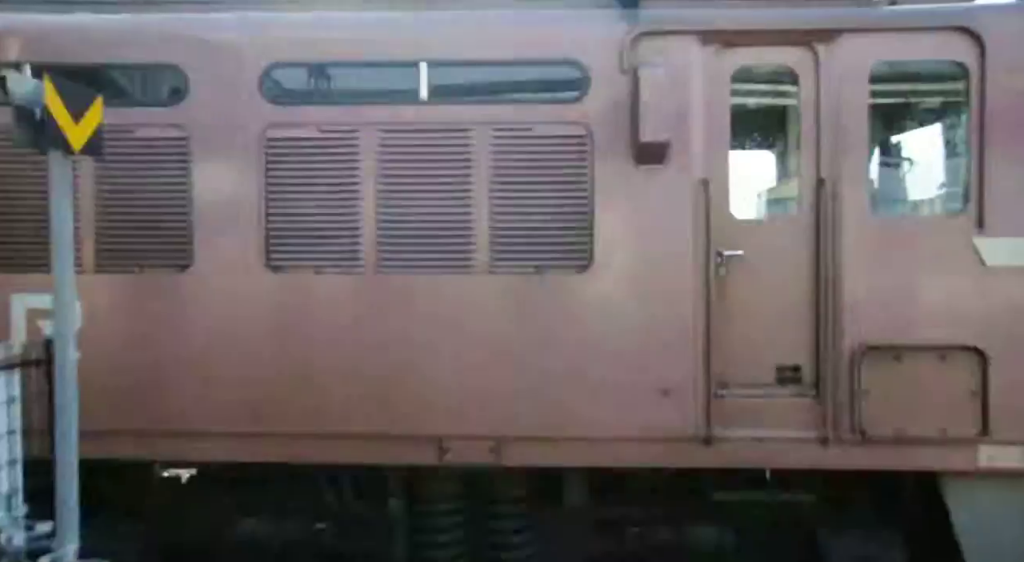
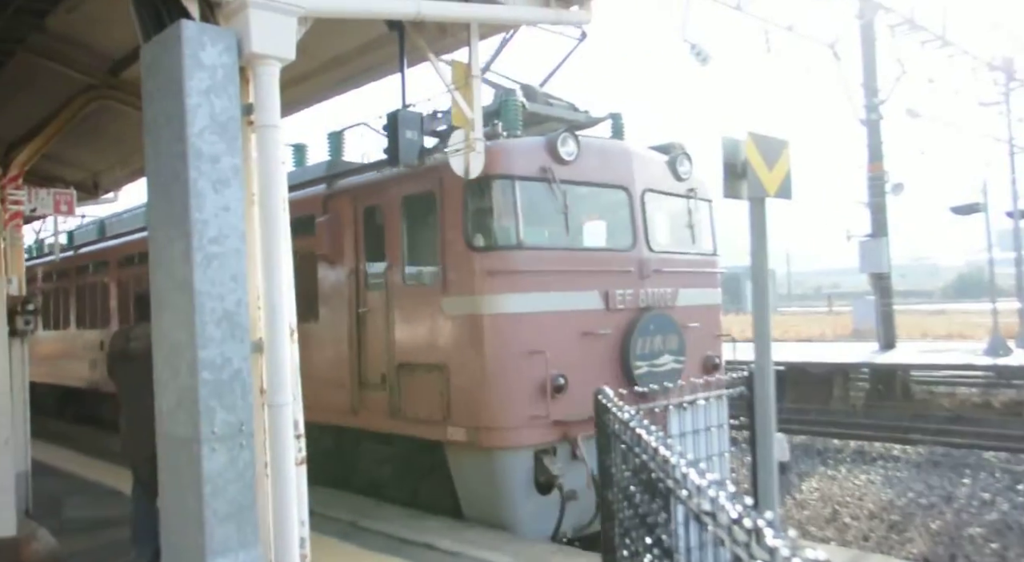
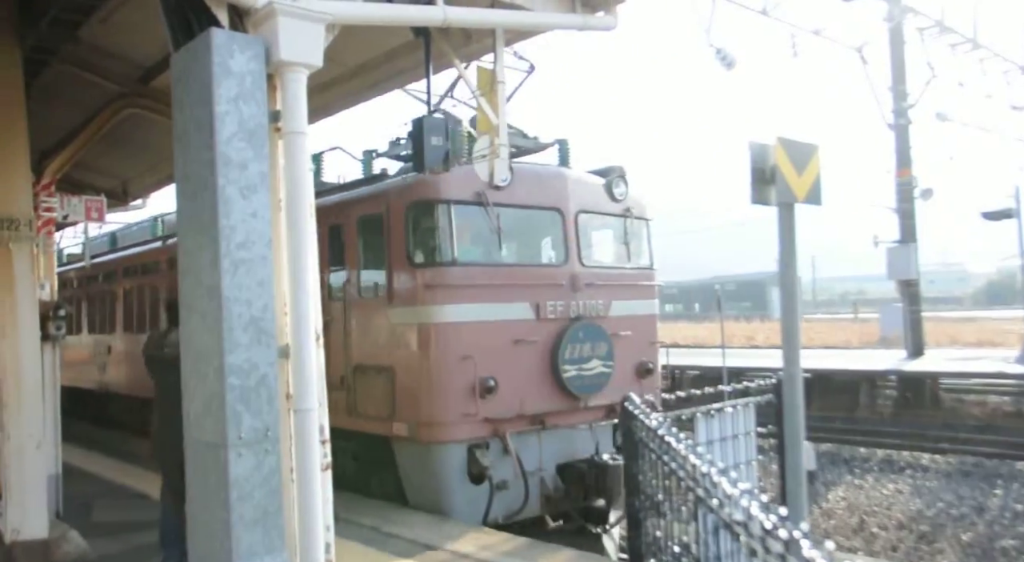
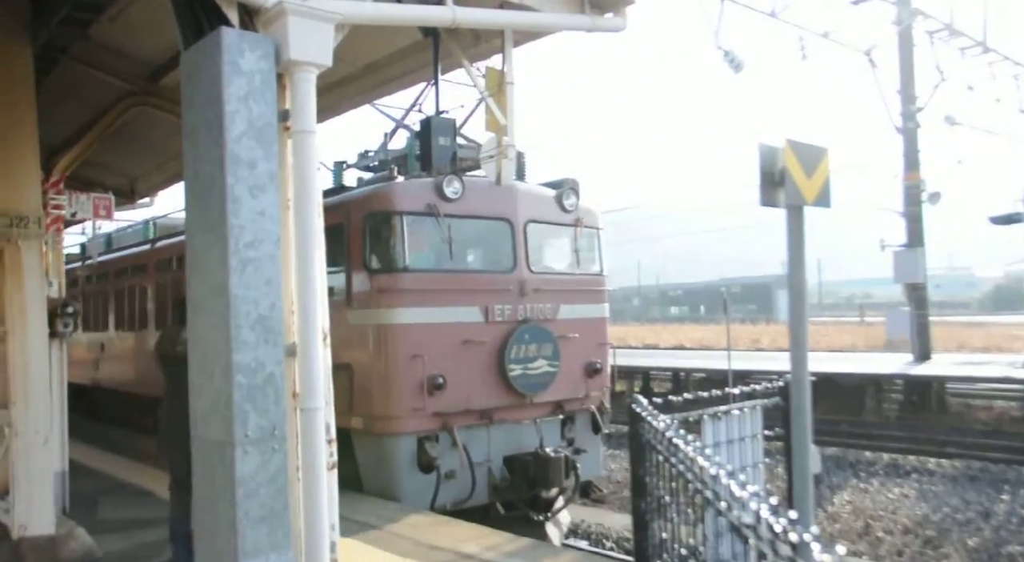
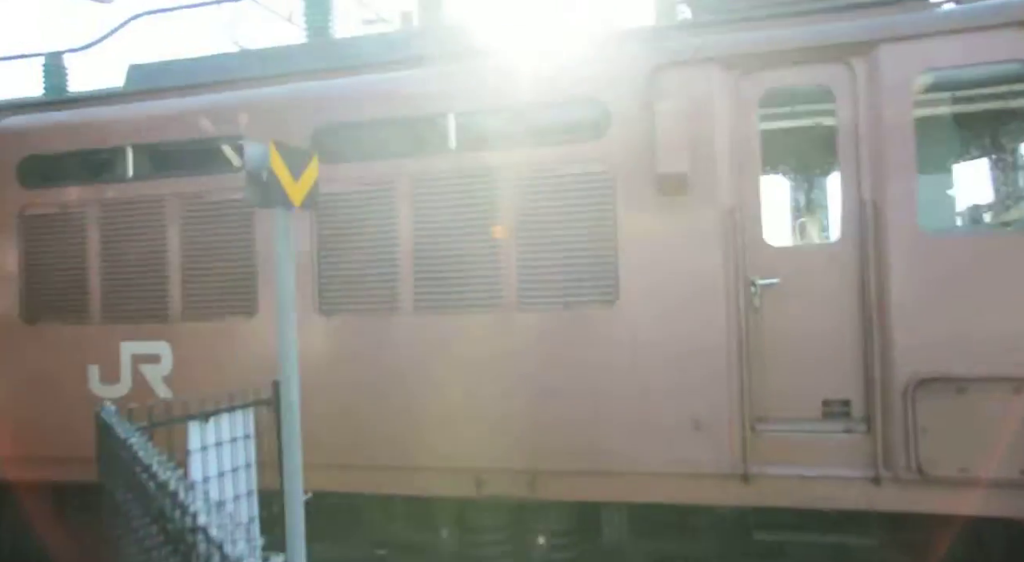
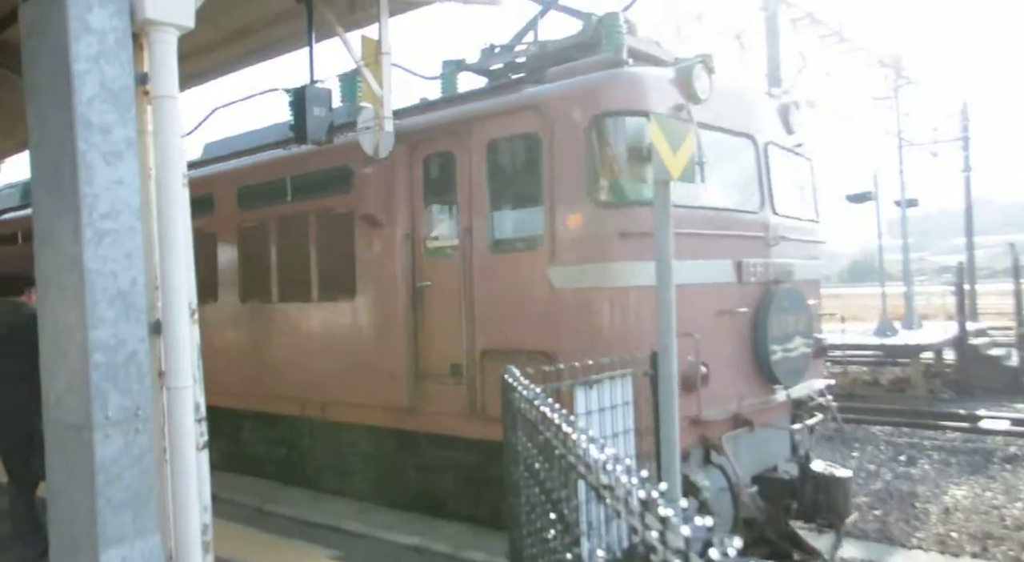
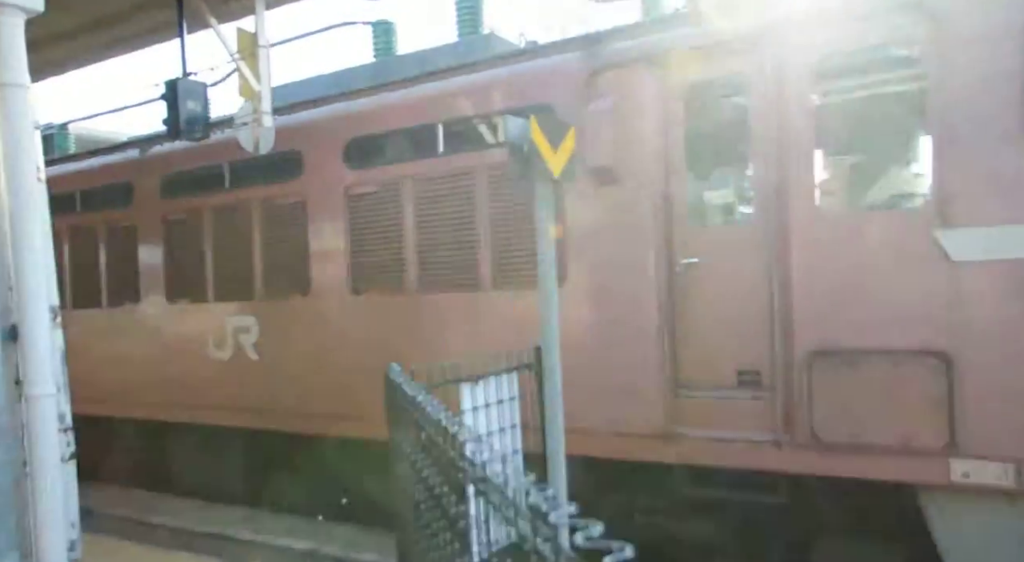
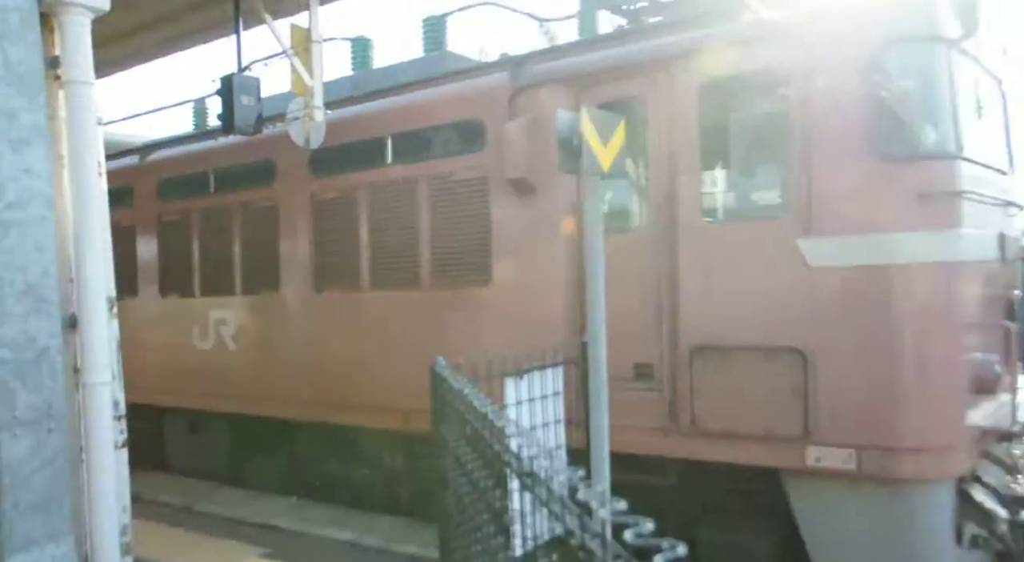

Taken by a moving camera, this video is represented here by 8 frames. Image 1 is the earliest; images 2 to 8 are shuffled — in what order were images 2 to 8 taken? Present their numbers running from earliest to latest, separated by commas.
5, 7, 8, 6, 2, 3, 4
